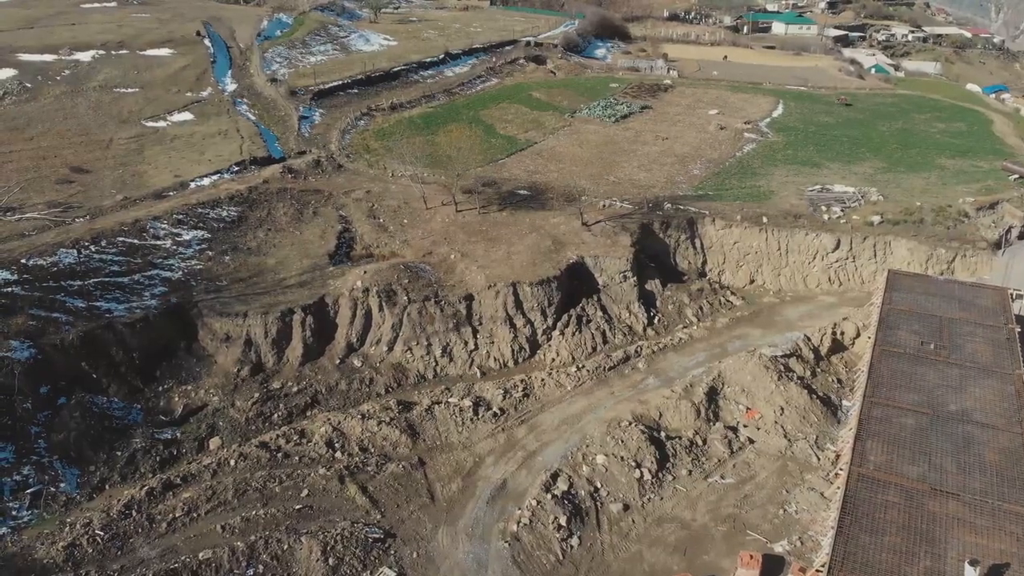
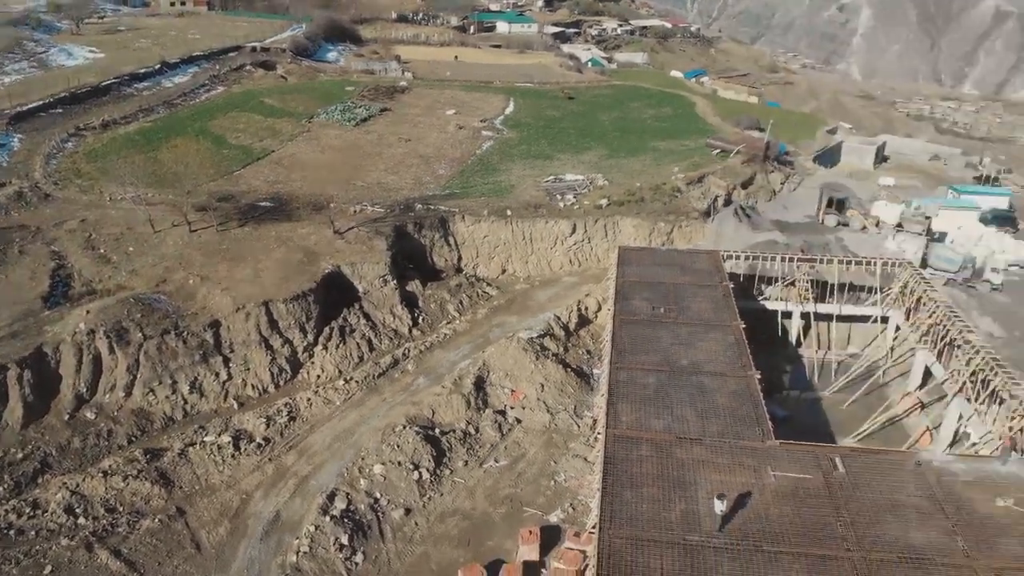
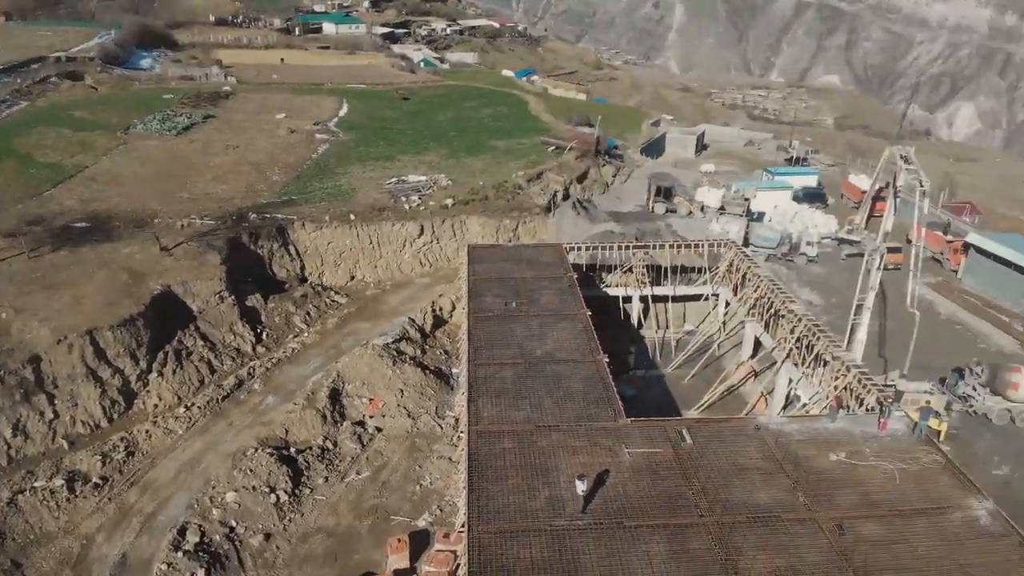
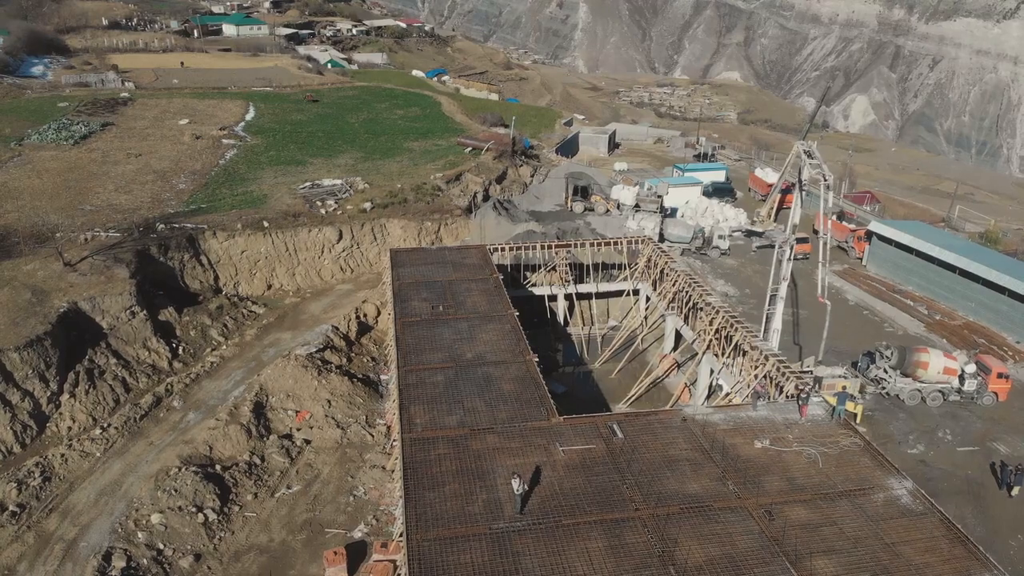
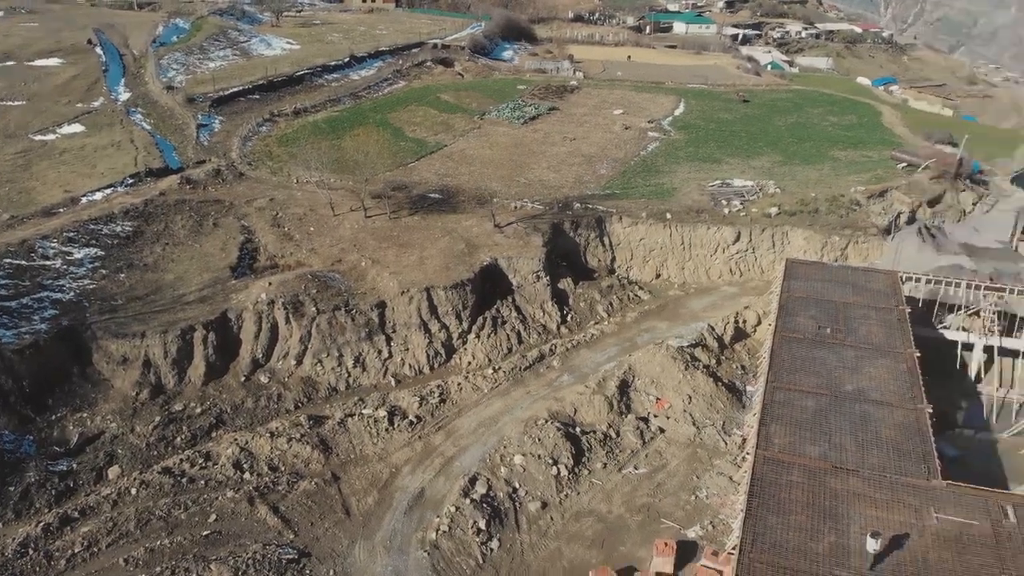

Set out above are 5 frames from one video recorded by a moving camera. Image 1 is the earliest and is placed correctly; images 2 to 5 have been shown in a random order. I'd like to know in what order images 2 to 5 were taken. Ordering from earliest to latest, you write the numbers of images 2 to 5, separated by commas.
5, 2, 3, 4
